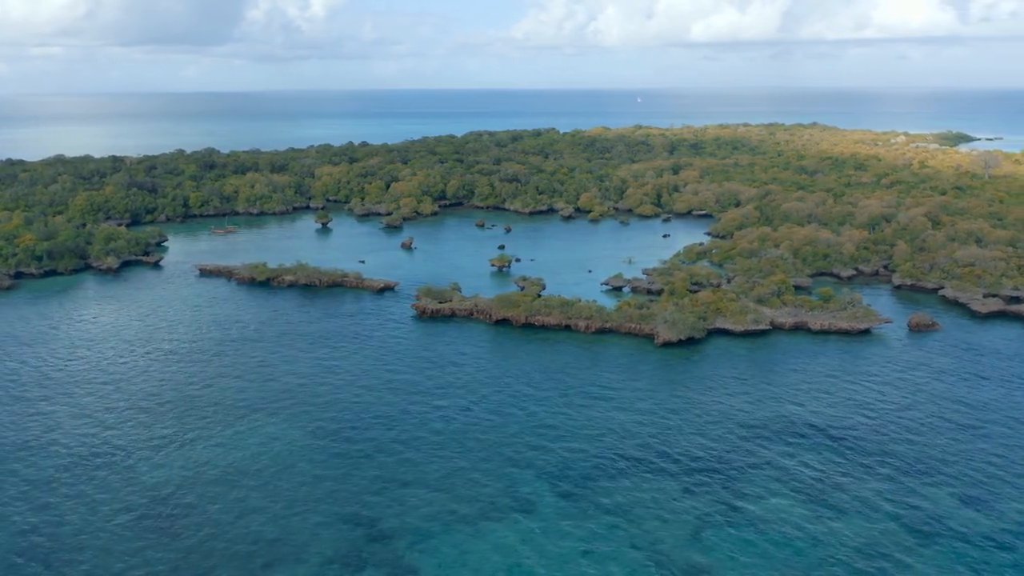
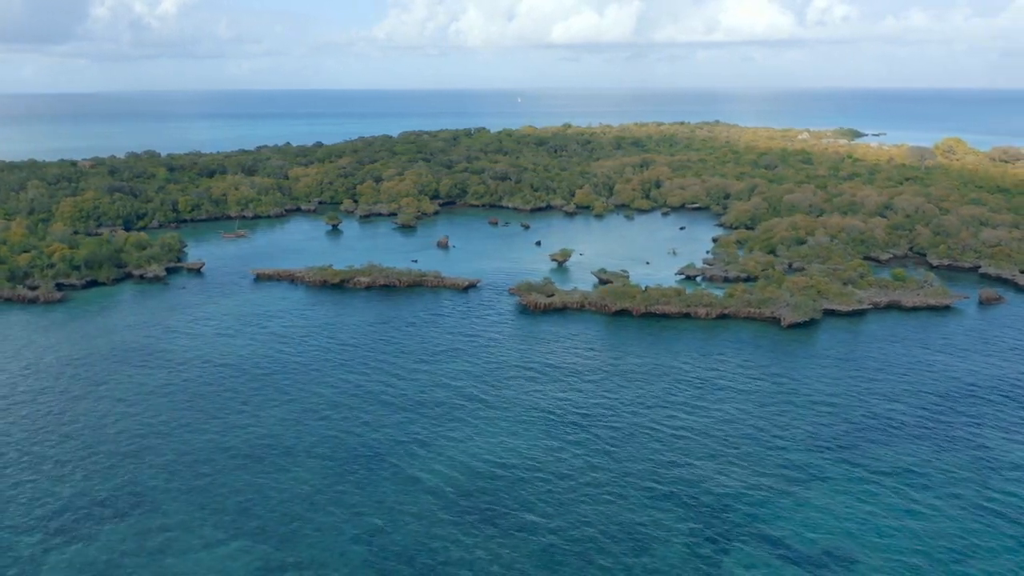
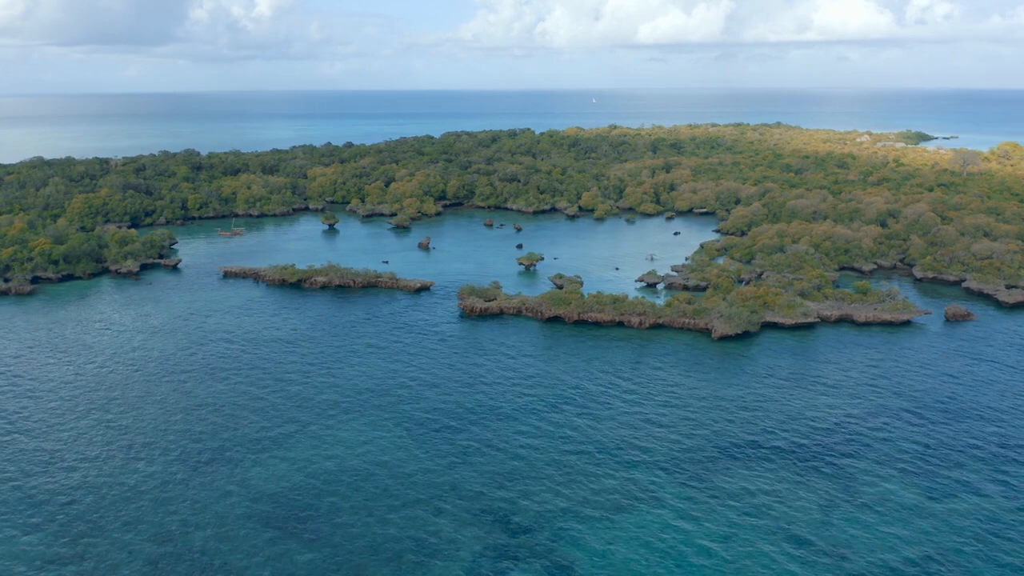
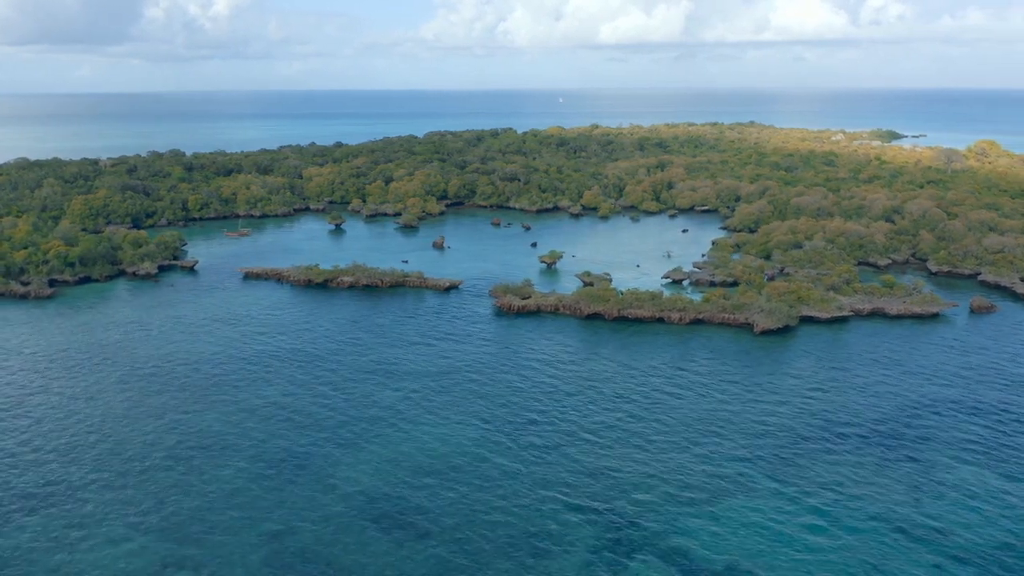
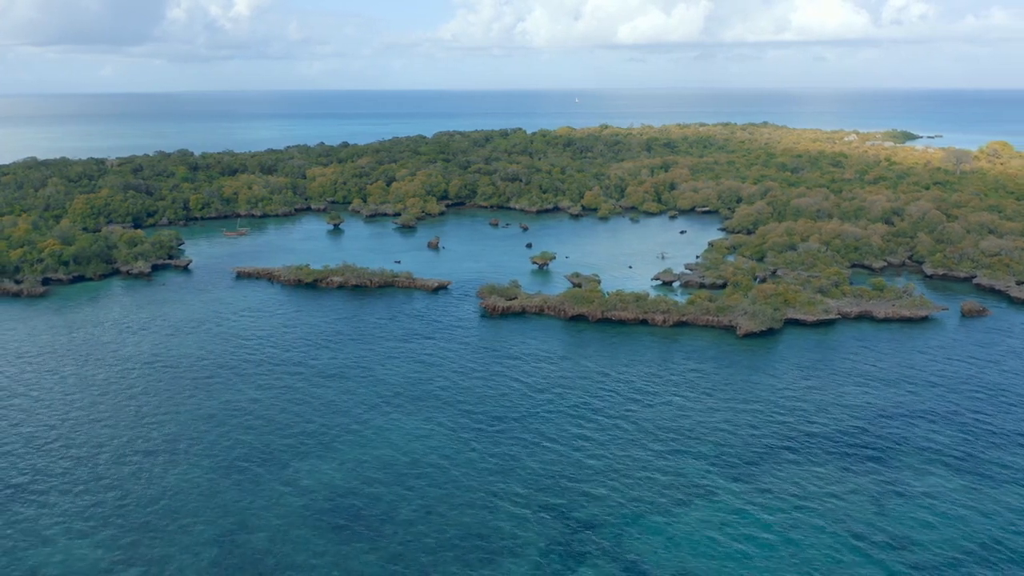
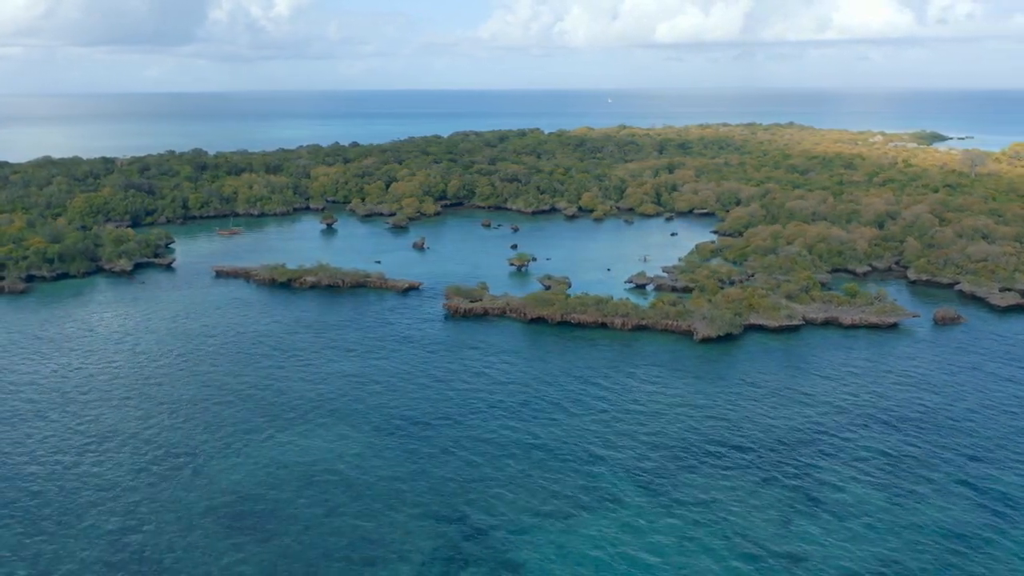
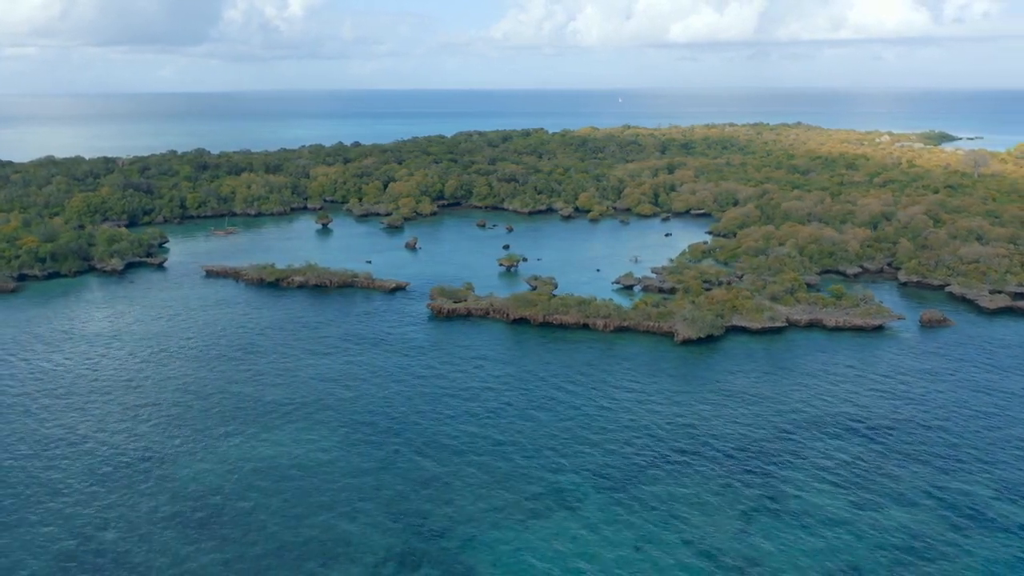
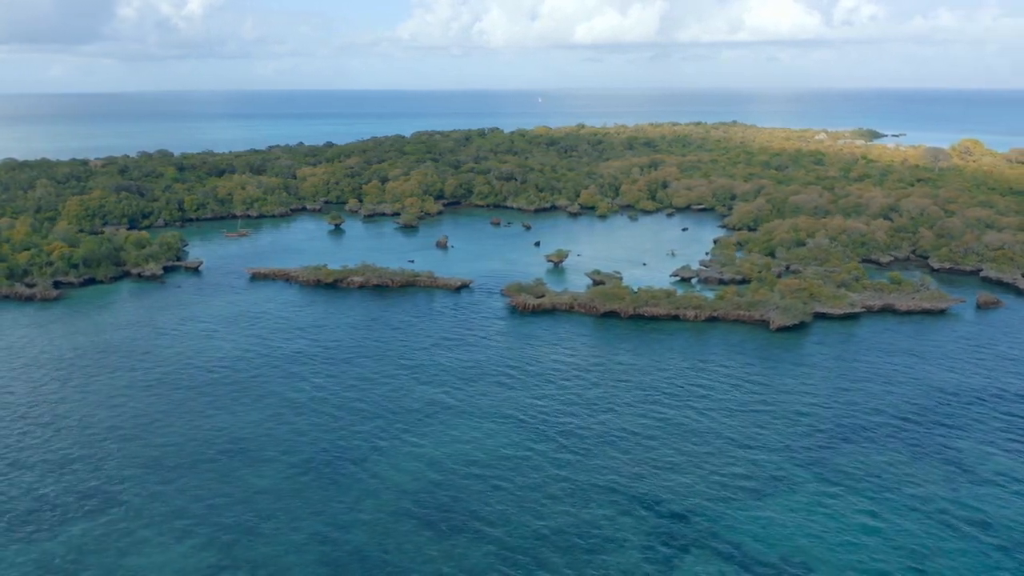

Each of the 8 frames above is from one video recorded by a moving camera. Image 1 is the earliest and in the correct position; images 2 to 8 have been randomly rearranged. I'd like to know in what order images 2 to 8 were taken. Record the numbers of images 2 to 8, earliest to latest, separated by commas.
7, 6, 3, 5, 4, 8, 2
